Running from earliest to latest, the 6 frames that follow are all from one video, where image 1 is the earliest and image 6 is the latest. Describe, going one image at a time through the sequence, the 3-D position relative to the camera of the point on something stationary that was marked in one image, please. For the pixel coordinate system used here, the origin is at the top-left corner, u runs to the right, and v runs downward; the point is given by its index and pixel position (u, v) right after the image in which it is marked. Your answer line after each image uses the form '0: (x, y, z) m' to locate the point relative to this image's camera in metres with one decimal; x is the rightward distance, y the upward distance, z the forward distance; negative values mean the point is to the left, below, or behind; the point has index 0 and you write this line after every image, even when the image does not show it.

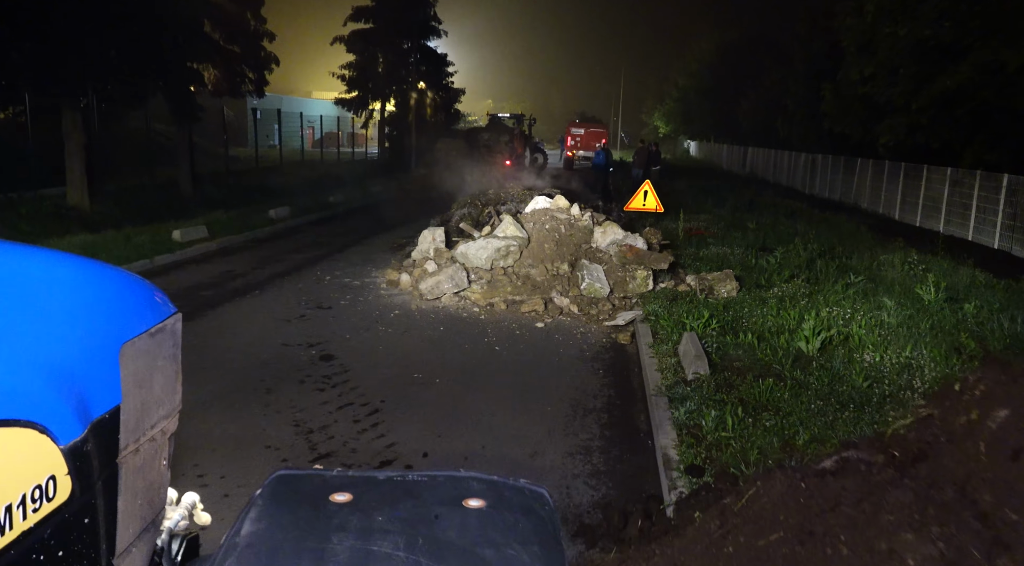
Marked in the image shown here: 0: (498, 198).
0: (-0.2, +1.8, +14.6) m
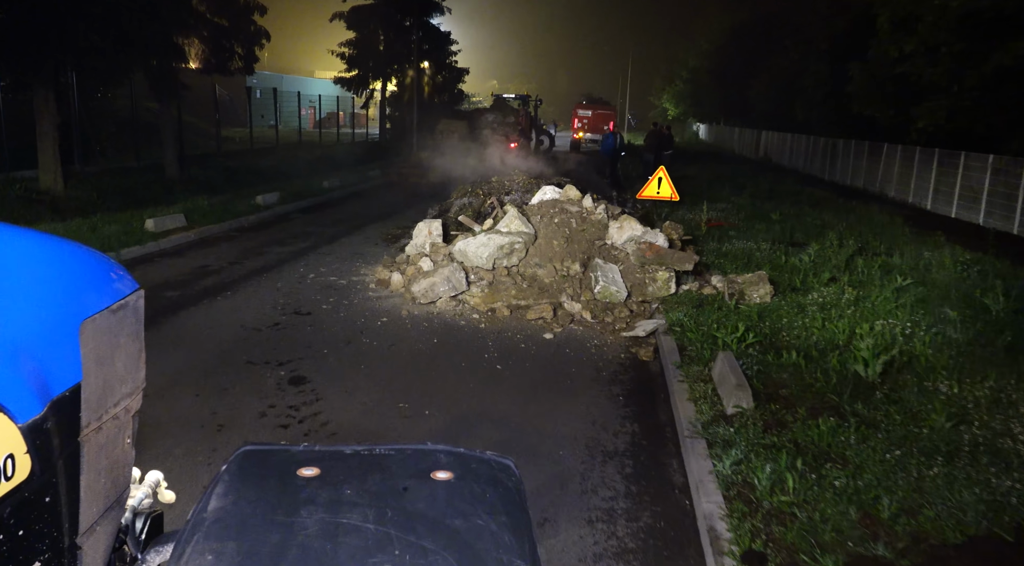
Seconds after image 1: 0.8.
0: (-0.1, +2.1, +14.5) m
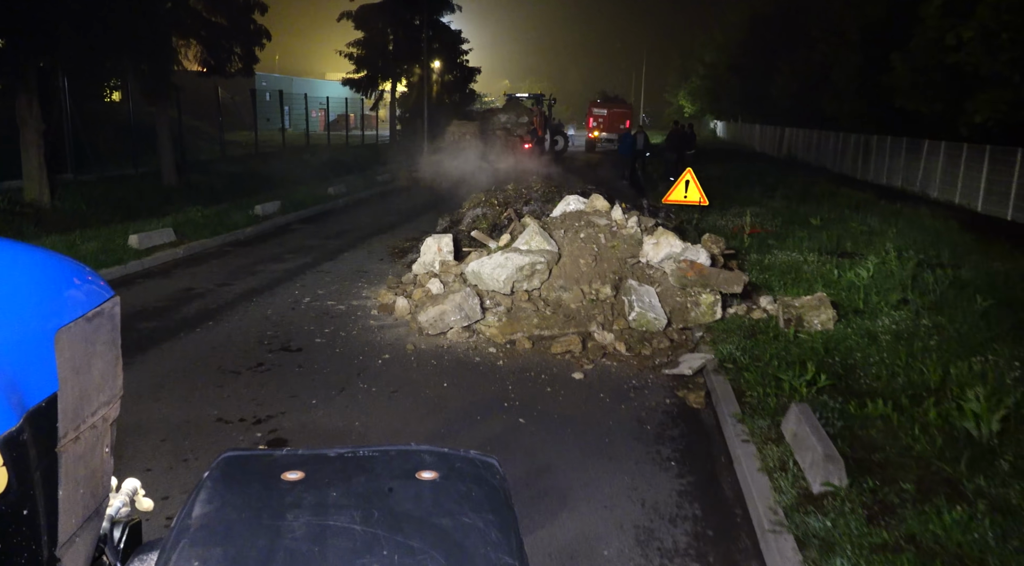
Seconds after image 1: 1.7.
0: (+0.2, +2.0, +14.2) m
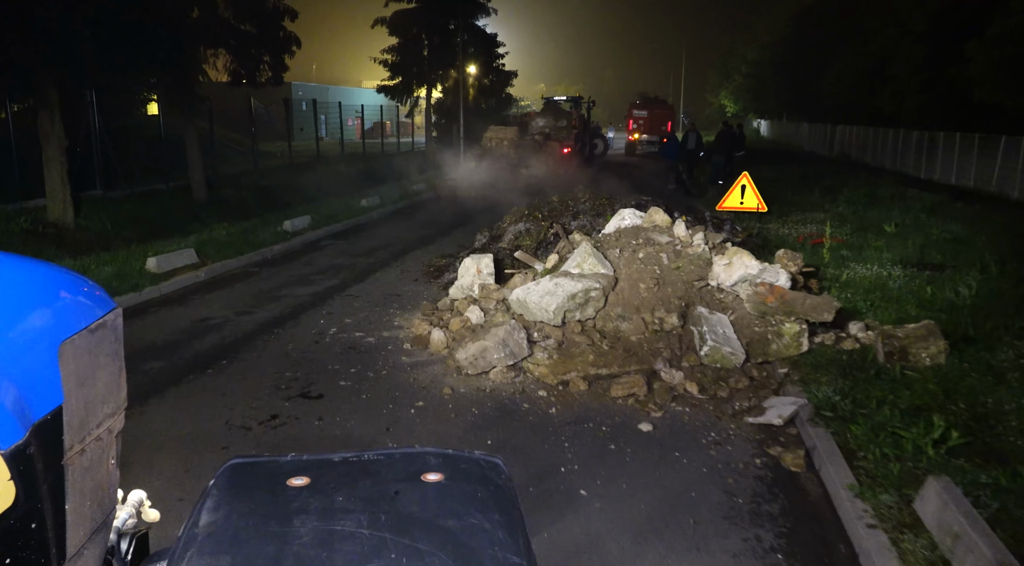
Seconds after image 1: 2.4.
0: (+1.0, +1.9, +14.1) m
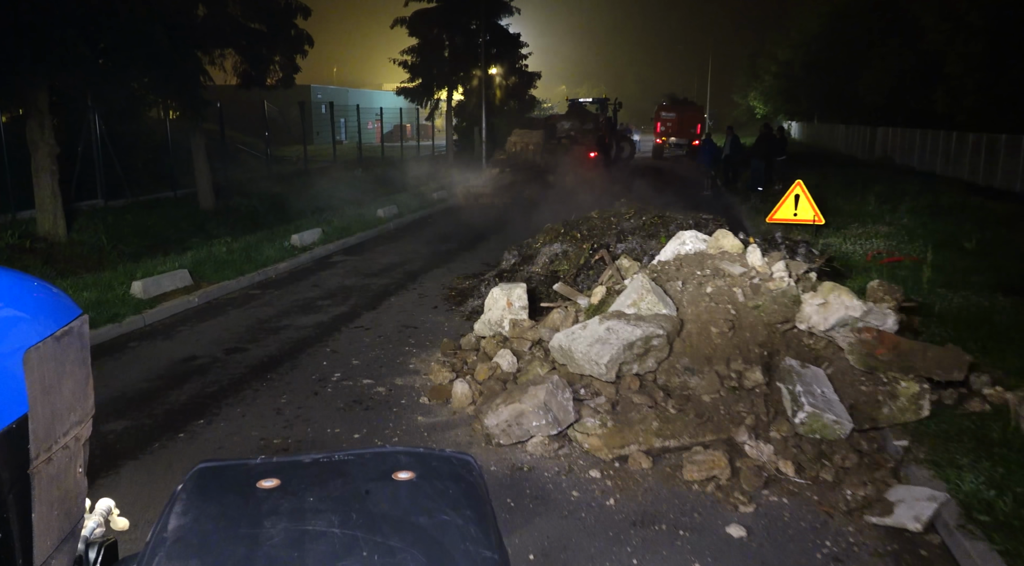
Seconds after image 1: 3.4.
0: (+1.4, +1.8, +13.7) m
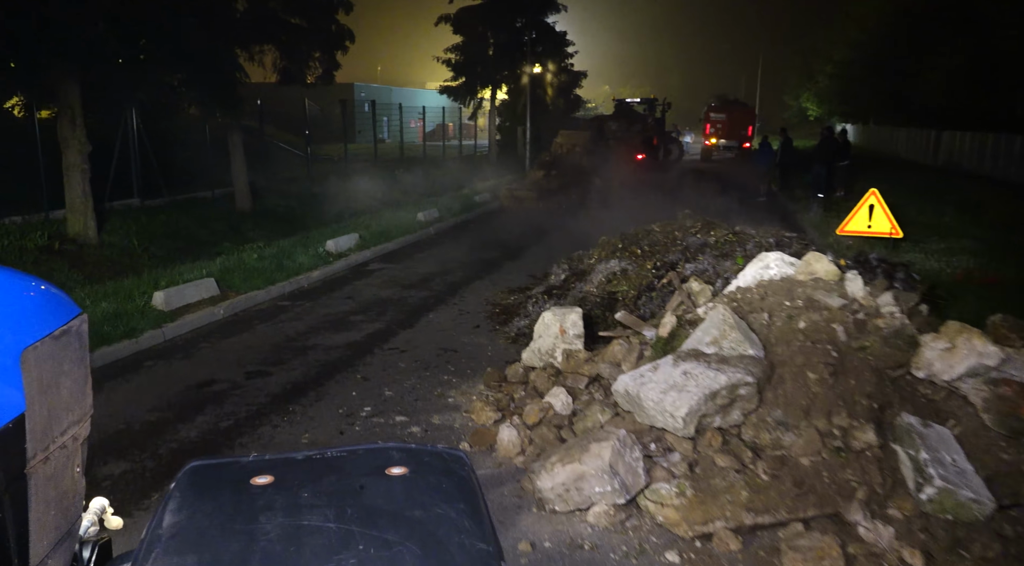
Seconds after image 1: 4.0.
0: (+2.2, +1.7, +13.3) m
